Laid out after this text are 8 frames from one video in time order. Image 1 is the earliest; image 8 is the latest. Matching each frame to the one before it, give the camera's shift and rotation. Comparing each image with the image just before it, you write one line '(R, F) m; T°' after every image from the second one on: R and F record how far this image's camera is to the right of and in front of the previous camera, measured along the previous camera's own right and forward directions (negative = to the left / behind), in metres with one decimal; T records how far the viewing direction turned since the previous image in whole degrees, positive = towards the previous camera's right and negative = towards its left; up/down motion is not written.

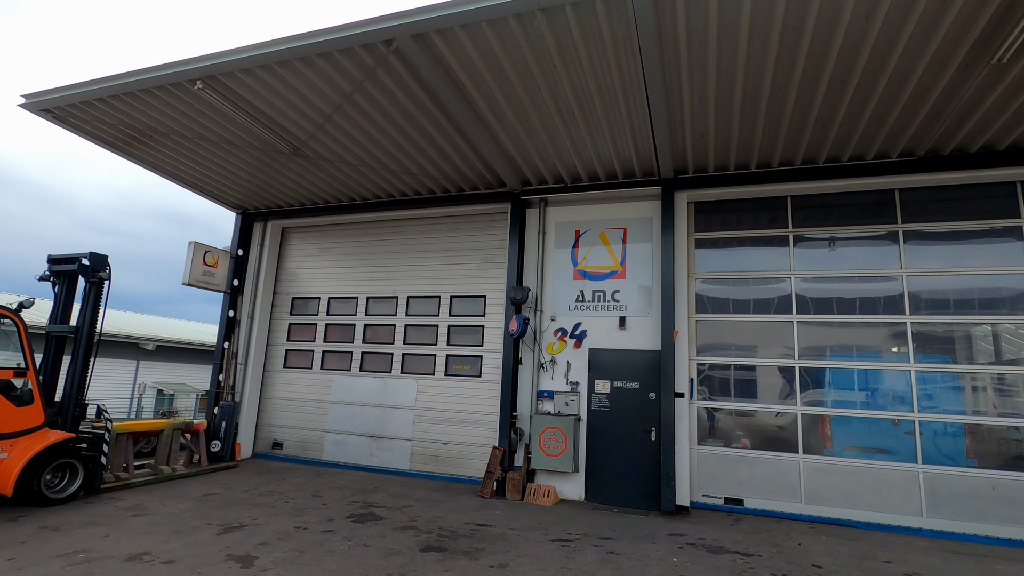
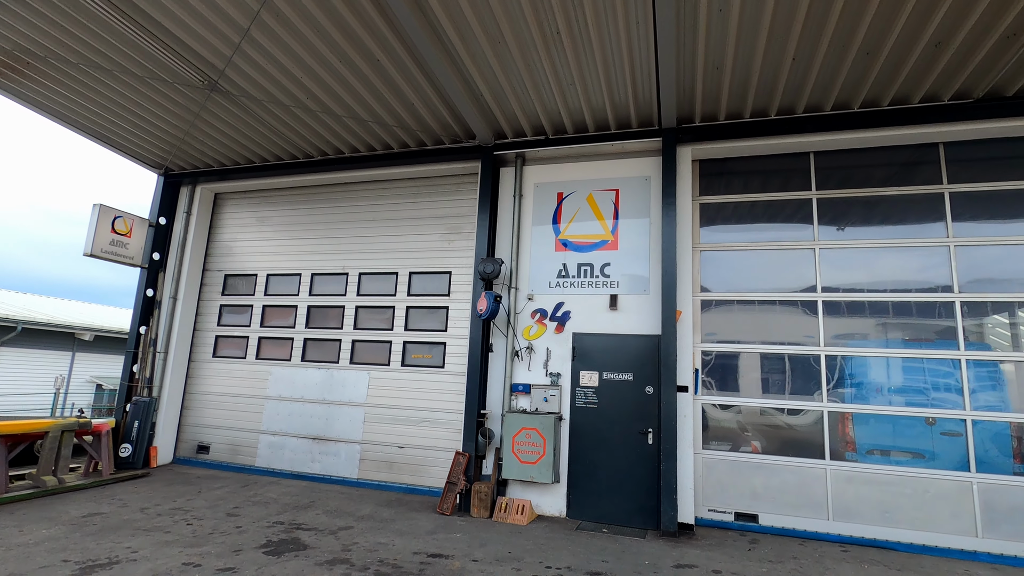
(+0.1, +1.0) m; +2°
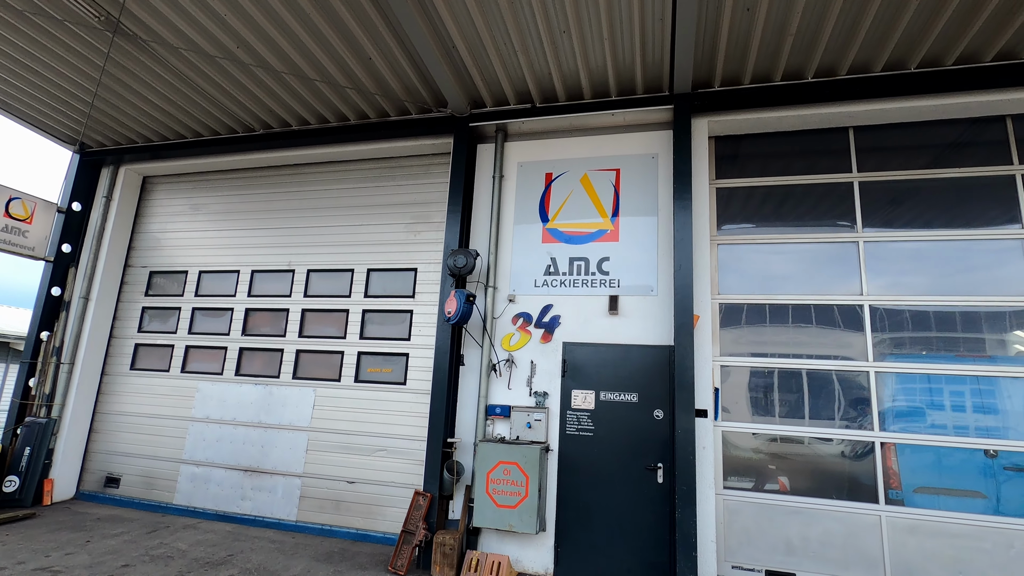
(0.0, +0.9) m; +2°
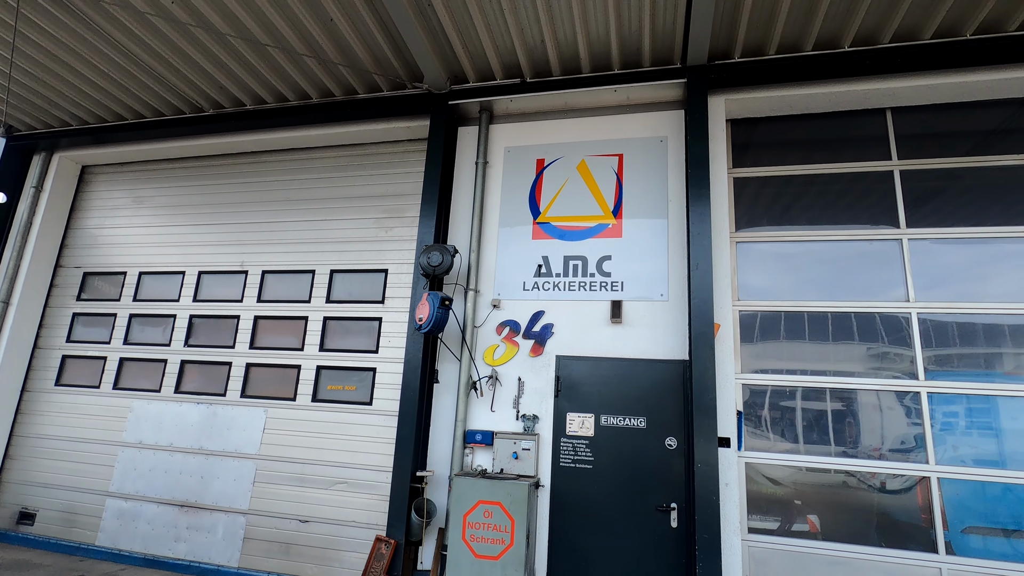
(0.0, +0.6) m; +1°
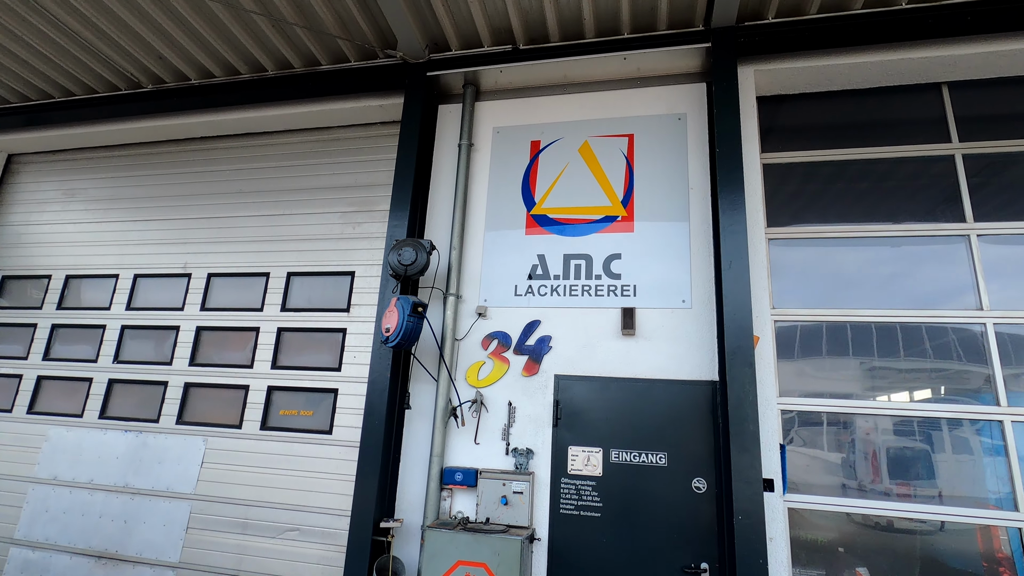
(0.0, +0.6) m; +1°
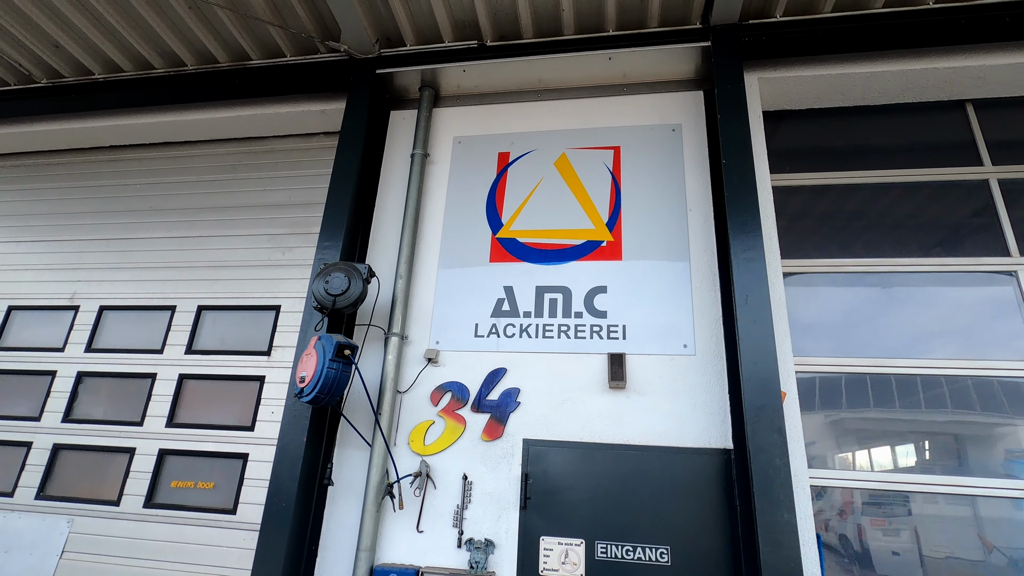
(+0.1, +0.6) m; +3°
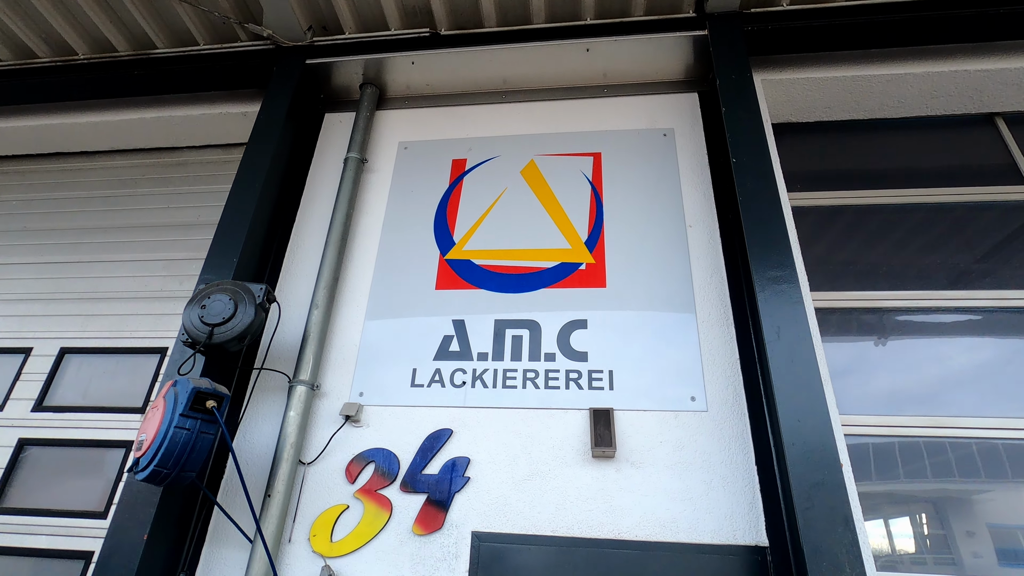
(+0.1, +0.6) m; +3°
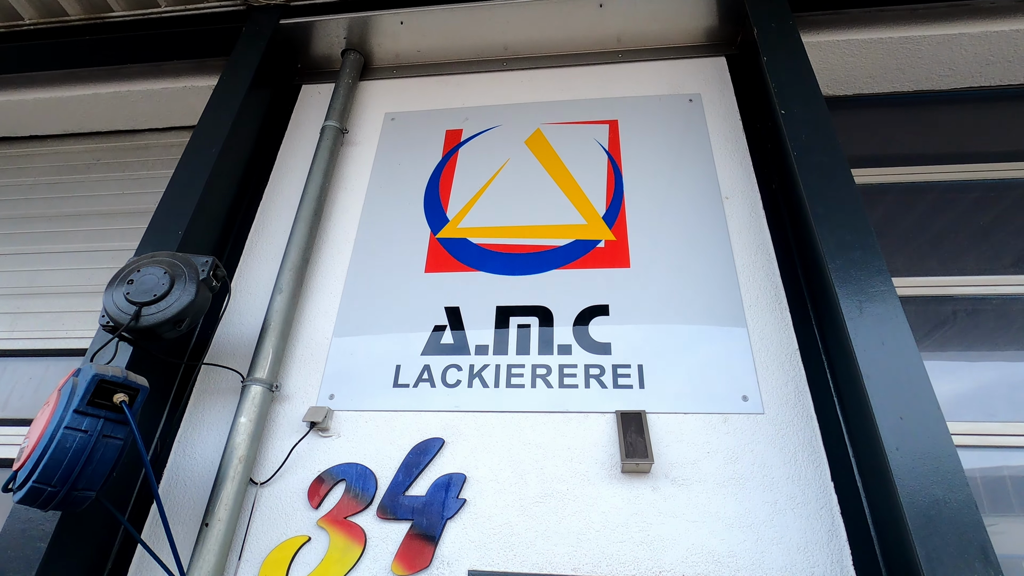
(0.0, +0.3) m; +1°
